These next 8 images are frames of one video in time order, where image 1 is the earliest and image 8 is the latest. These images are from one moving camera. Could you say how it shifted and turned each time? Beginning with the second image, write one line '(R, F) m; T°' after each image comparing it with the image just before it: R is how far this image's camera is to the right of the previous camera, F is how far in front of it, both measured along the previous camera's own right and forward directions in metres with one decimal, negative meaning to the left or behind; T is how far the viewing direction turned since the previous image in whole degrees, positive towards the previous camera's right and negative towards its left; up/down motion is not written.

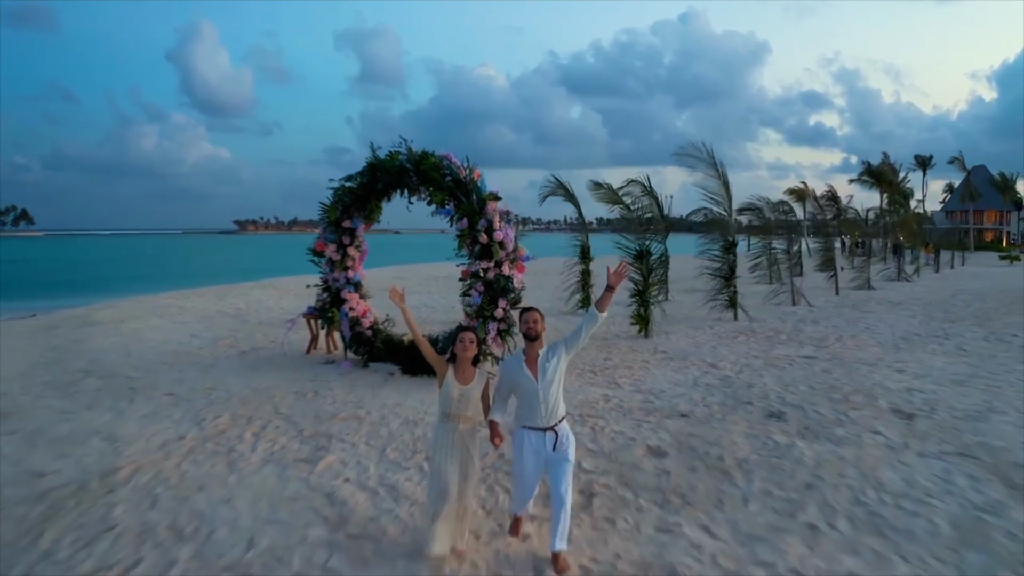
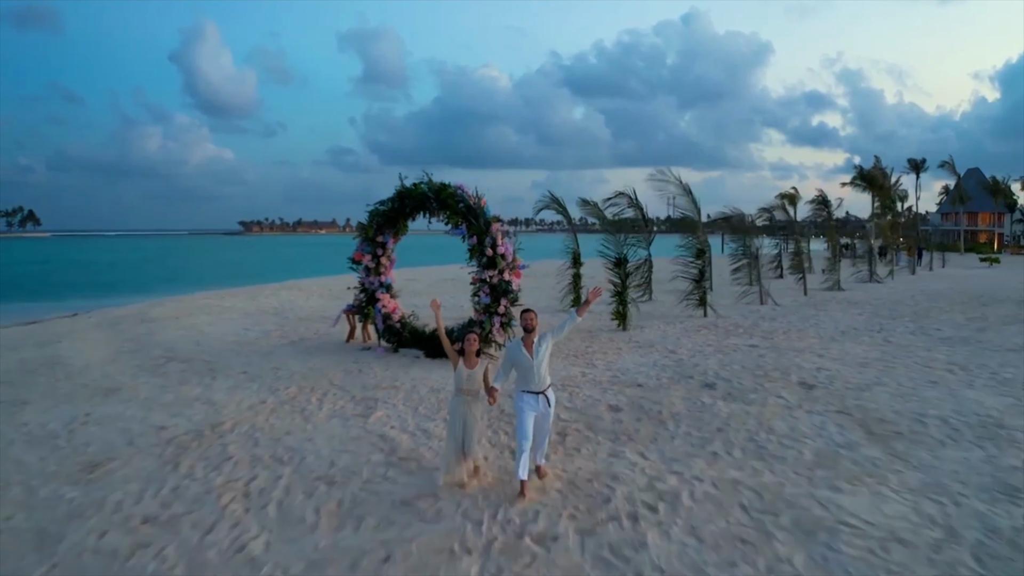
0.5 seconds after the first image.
(0.0, -1.5) m; 0°
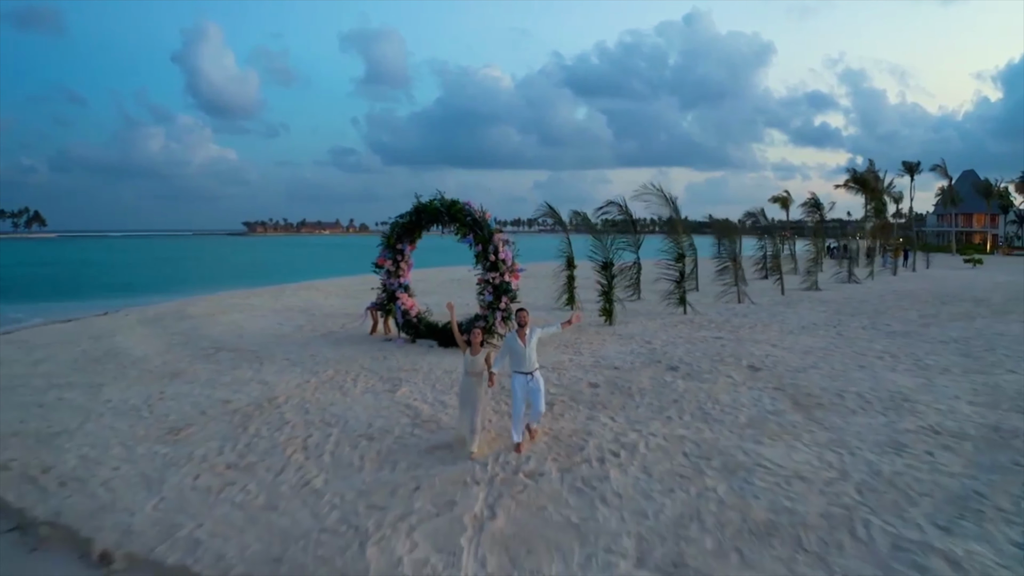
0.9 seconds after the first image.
(0.0, -1.3) m; 0°
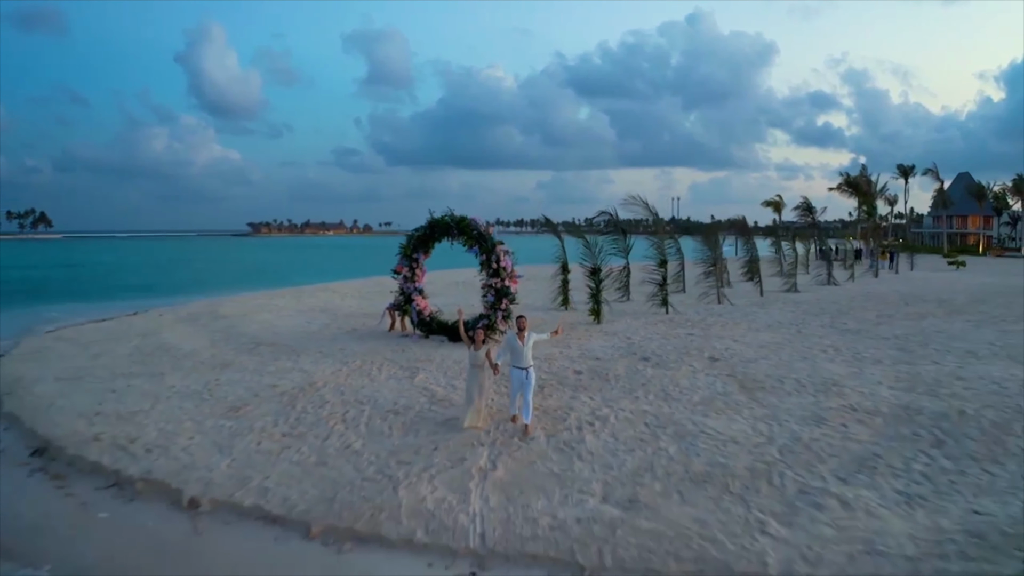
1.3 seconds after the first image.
(0.0, -1.4) m; 0°
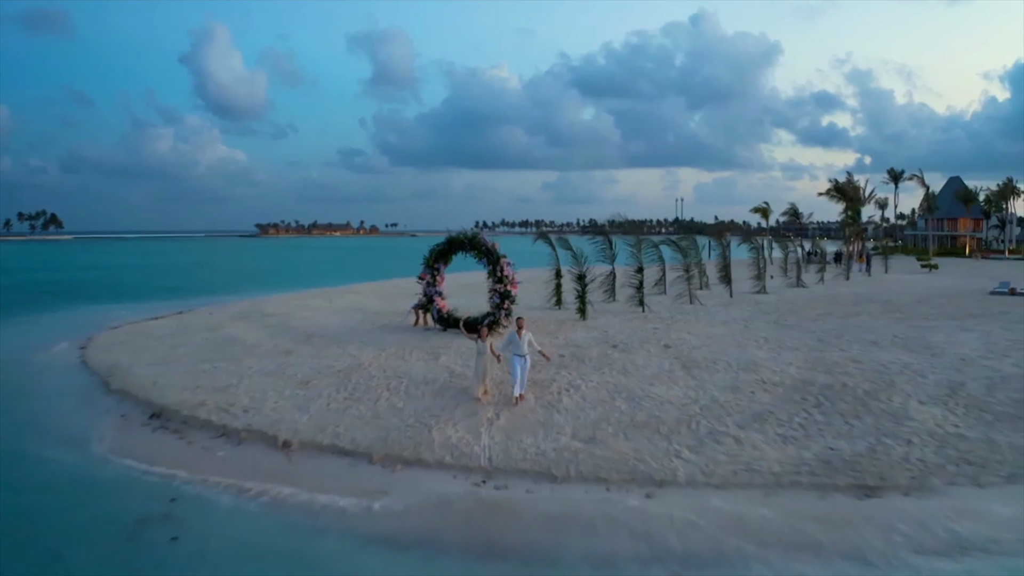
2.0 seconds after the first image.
(+0.1, -2.7) m; 0°
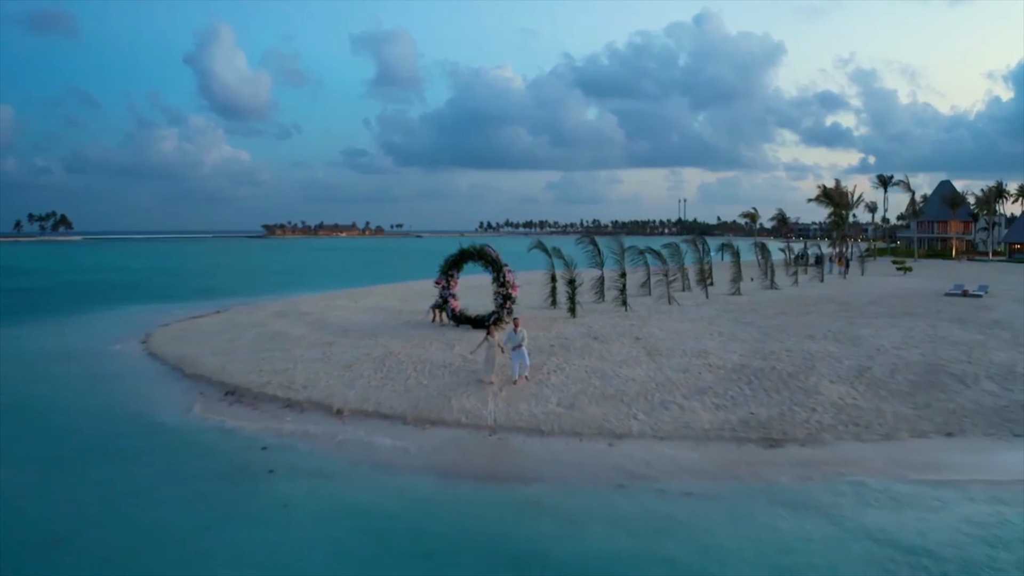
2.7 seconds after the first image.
(+0.1, -2.8) m; 0°
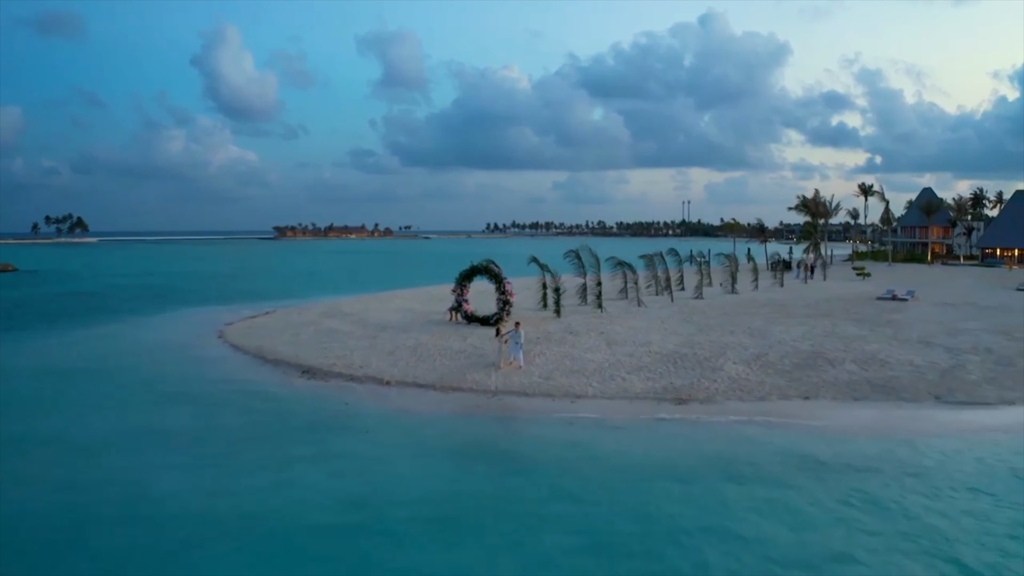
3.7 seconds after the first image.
(+0.2, -5.2) m; 0°
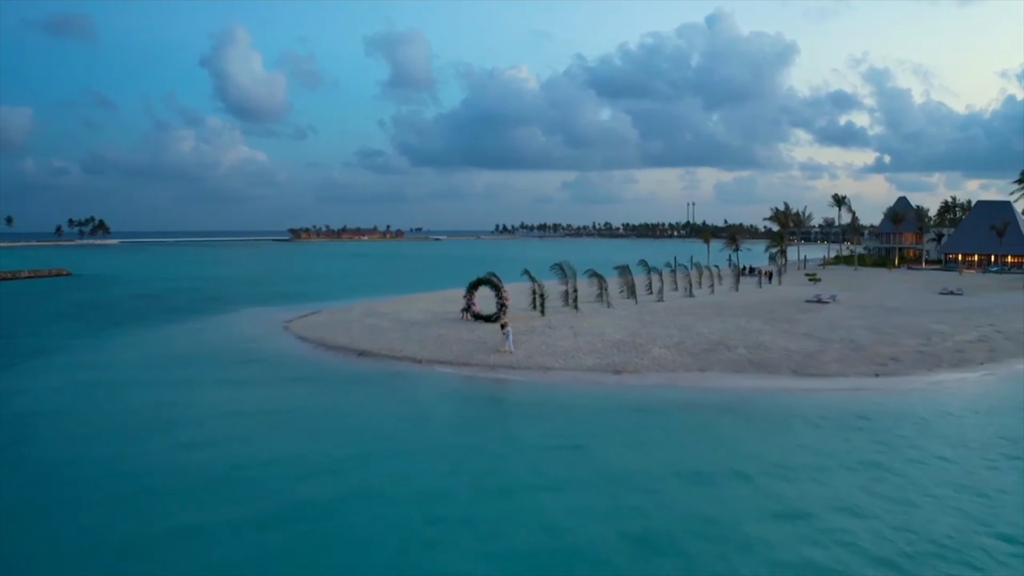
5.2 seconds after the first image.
(+0.4, -7.8) m; -1°
